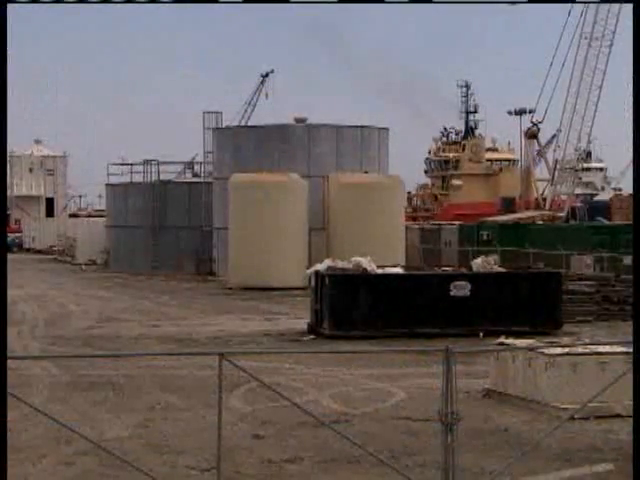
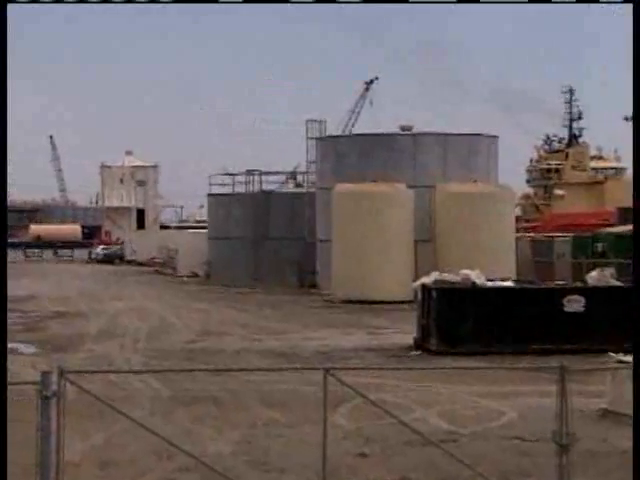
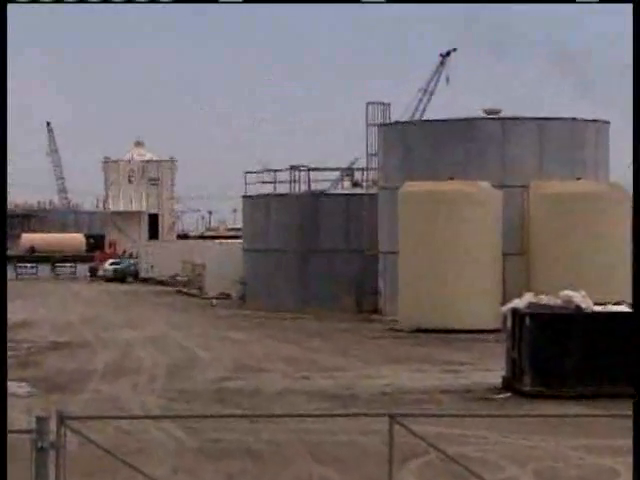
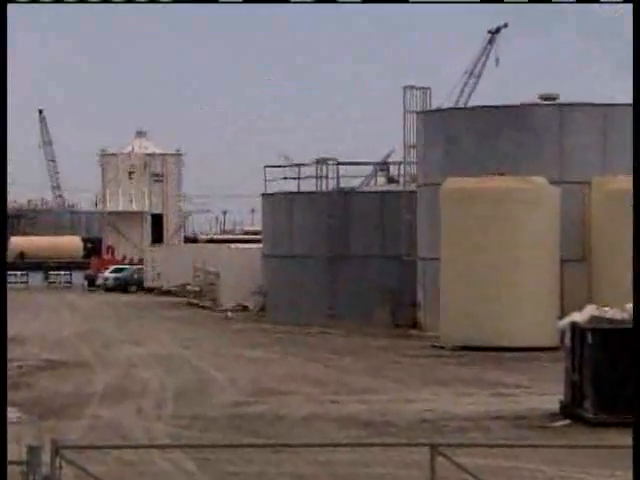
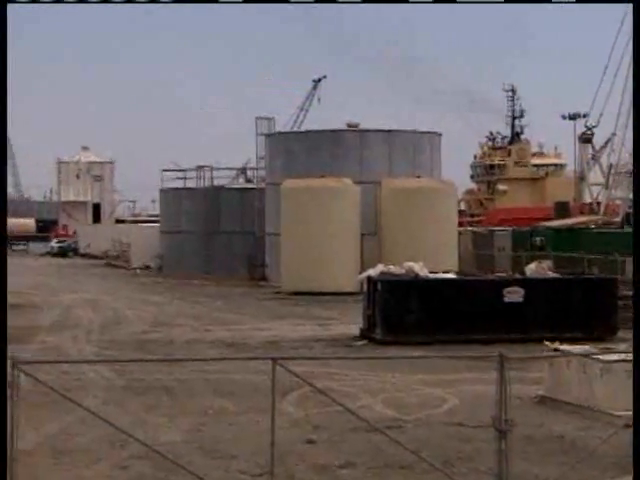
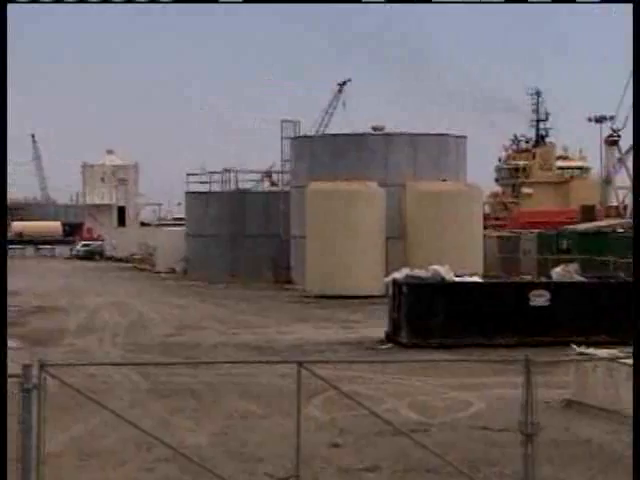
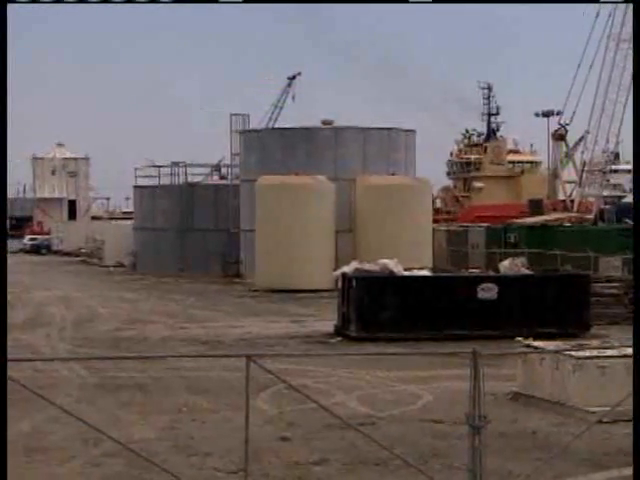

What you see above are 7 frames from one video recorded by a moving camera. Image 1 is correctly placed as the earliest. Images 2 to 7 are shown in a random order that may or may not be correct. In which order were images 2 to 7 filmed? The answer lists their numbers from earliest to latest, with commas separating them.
7, 5, 6, 2, 3, 4
